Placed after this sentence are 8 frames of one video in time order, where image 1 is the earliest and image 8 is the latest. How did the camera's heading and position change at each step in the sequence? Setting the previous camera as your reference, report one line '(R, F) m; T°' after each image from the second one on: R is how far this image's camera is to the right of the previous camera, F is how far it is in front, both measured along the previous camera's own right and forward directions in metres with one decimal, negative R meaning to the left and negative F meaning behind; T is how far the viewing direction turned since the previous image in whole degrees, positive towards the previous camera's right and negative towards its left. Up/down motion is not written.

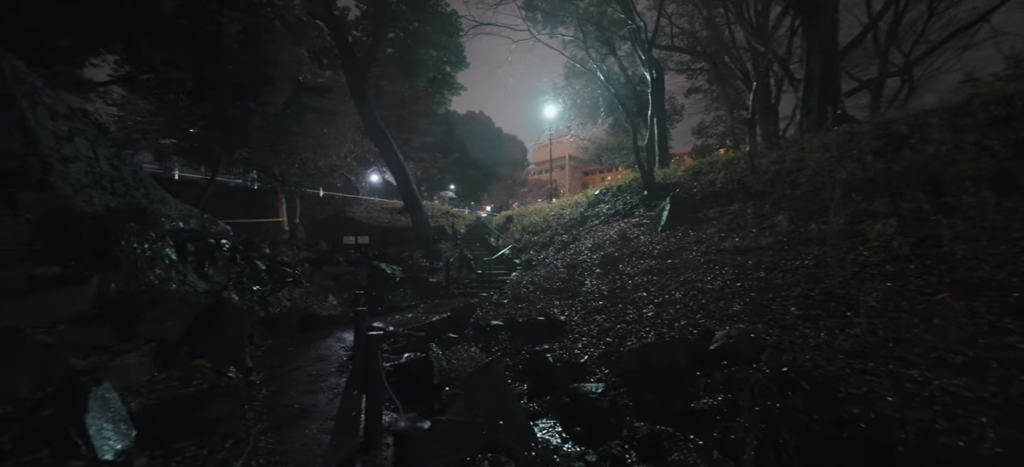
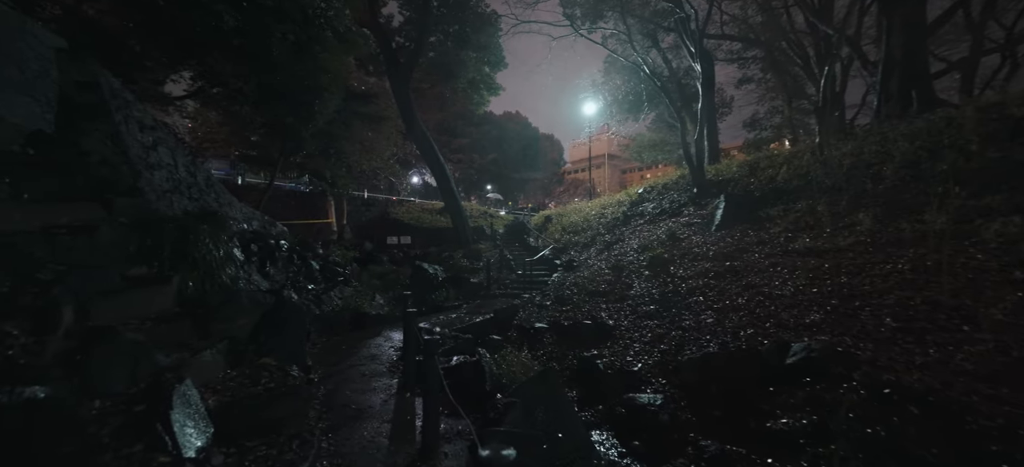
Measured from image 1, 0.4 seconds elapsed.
(-0.2, +0.1) m; -5°
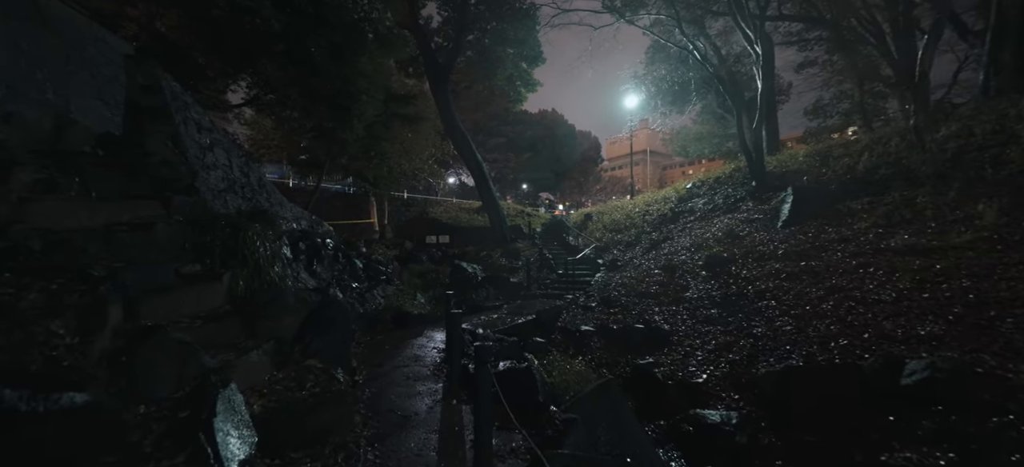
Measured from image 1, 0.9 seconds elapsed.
(-0.2, +0.4) m; -5°
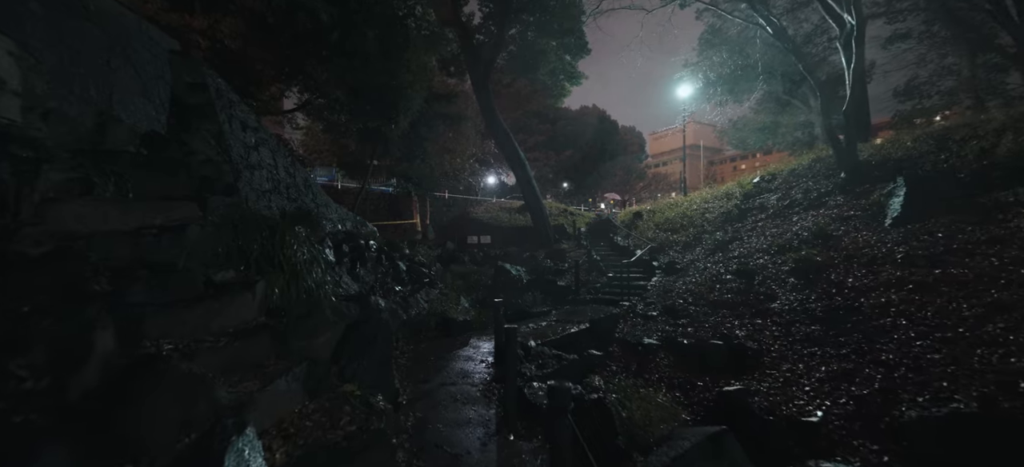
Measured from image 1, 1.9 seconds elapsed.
(-0.3, +0.8) m; -6°
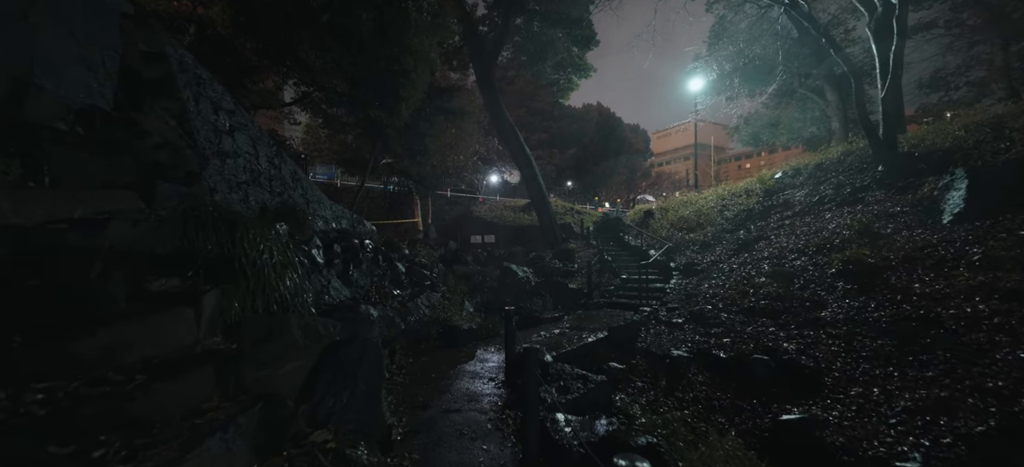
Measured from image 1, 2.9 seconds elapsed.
(-0.2, +0.9) m; 0°
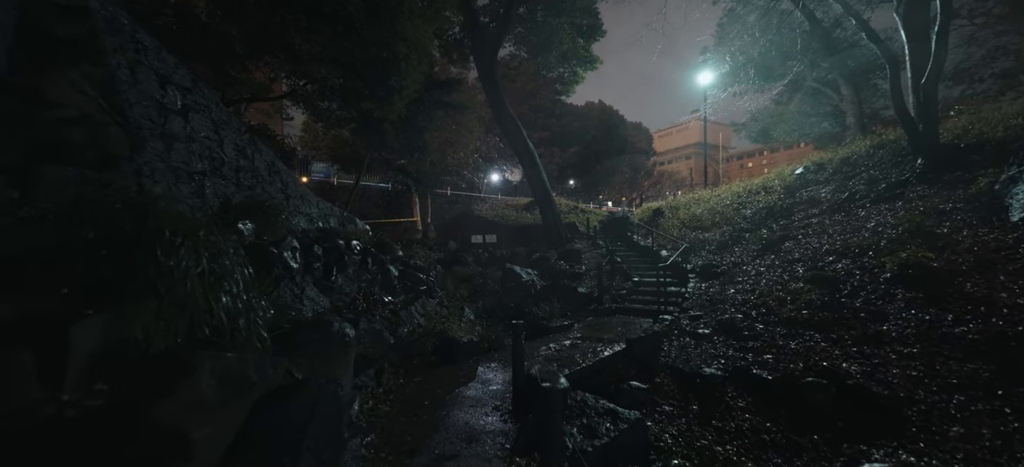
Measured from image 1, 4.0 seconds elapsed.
(-0.1, +0.9) m; 0°
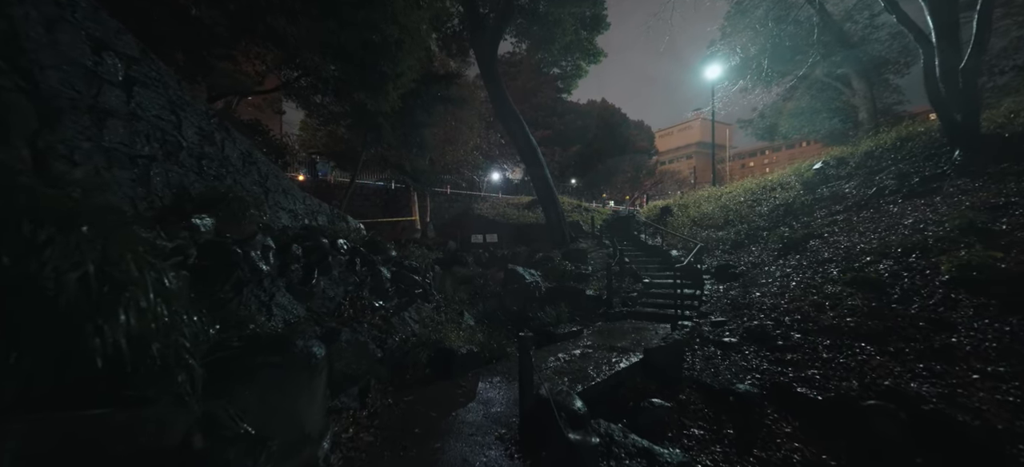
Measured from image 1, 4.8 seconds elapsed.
(-0.1, +0.8) m; 0°
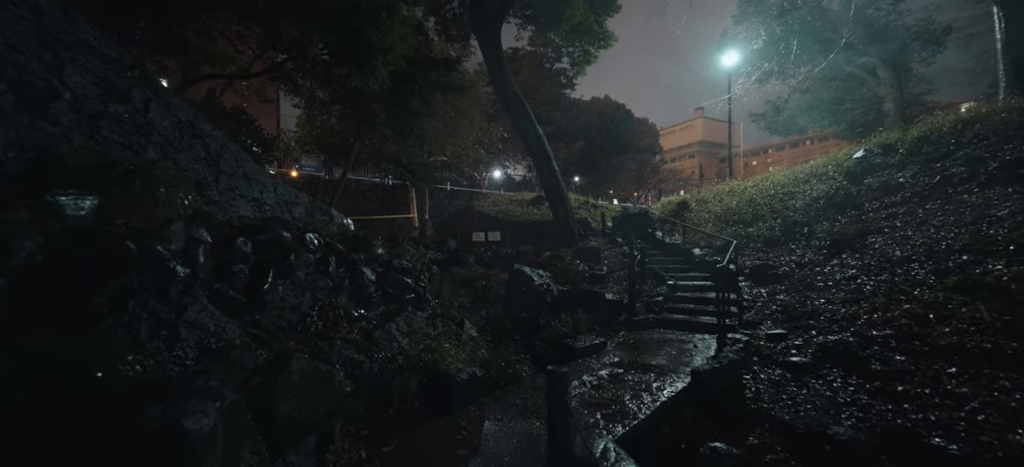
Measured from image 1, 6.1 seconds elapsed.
(-0.2, +1.4) m; 0°
